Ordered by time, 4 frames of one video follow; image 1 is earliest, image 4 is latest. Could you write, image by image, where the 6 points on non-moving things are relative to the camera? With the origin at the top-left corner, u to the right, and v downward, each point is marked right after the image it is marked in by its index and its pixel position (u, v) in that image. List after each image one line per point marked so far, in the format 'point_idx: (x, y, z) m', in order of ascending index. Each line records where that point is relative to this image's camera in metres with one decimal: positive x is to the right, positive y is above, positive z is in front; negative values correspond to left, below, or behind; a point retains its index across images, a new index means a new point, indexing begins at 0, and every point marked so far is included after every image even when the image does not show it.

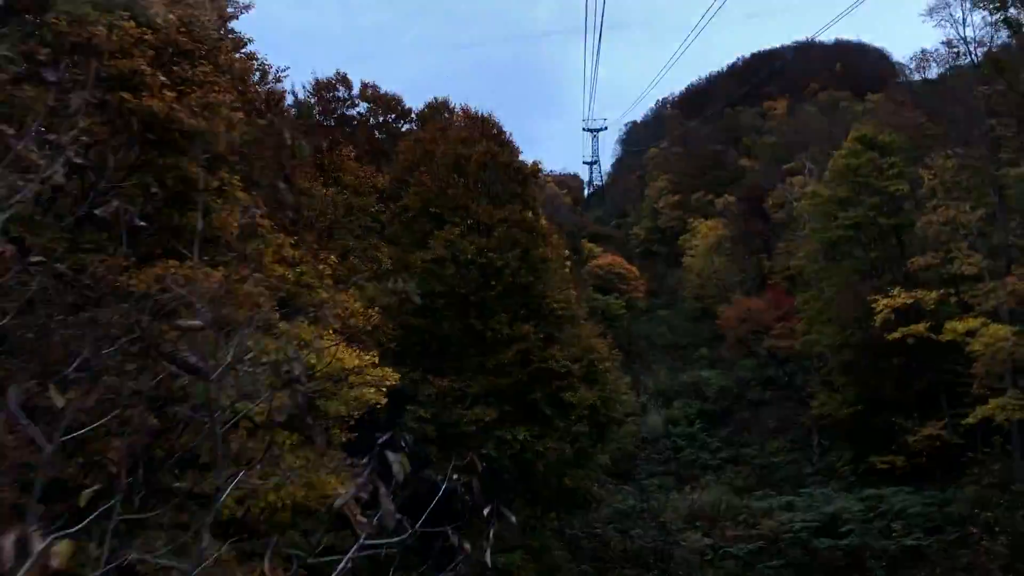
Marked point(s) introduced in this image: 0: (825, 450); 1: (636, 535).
0: (+6.1, -3.1, +16.9) m
1: (+1.7, -3.3, +11.6) m
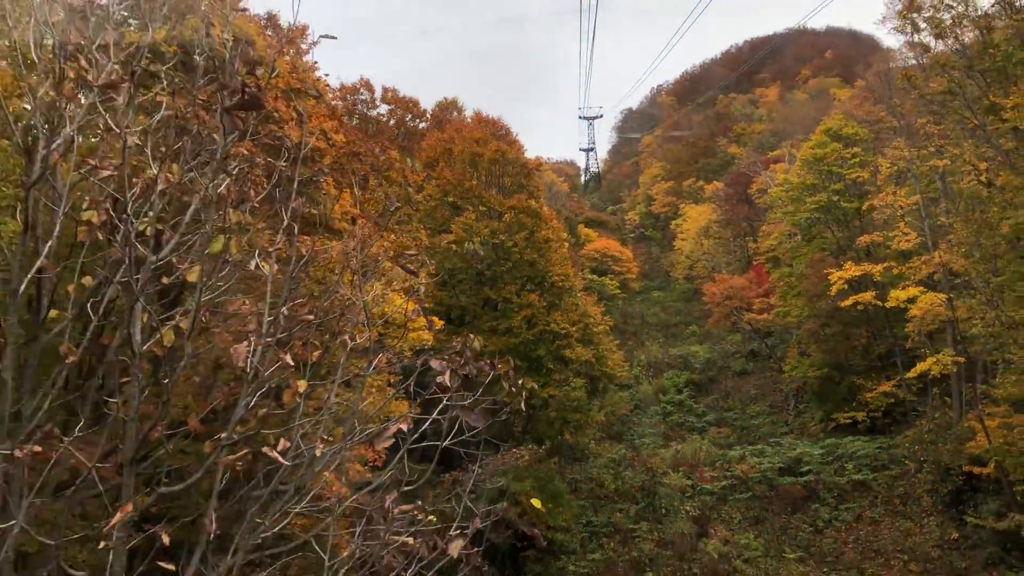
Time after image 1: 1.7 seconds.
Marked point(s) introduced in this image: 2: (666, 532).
0: (+6.2, -2.6, +18.8) m
1: (+1.8, -2.9, +13.5) m
2: (+2.0, -3.2, +11.5) m
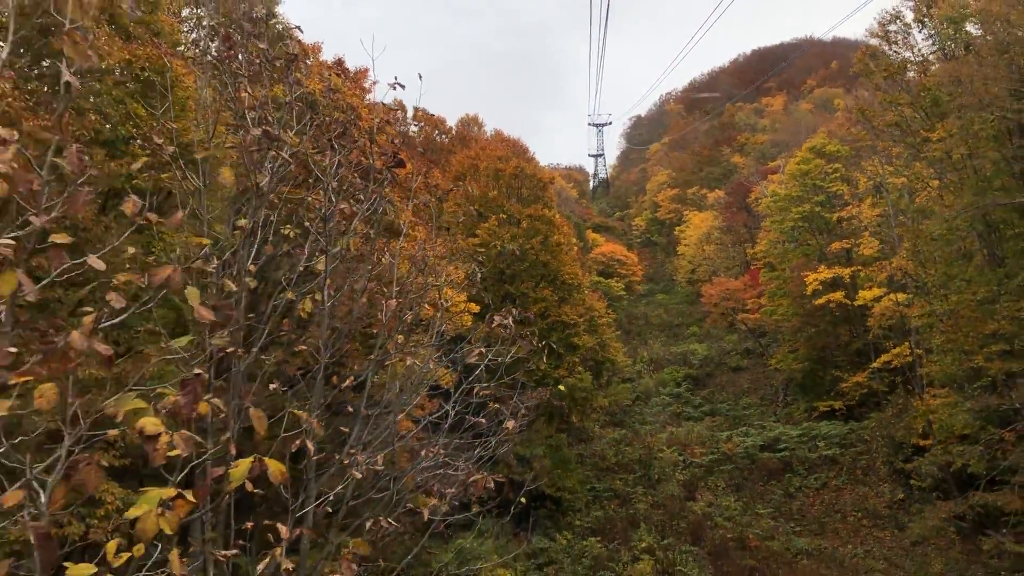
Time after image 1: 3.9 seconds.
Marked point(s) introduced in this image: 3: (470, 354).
0: (+6.5, -2.7, +20.6) m
1: (+2.0, -2.9, +15.4) m
2: (+2.3, -3.2, +13.4) m
3: (-0.3, -0.4, +5.9) m
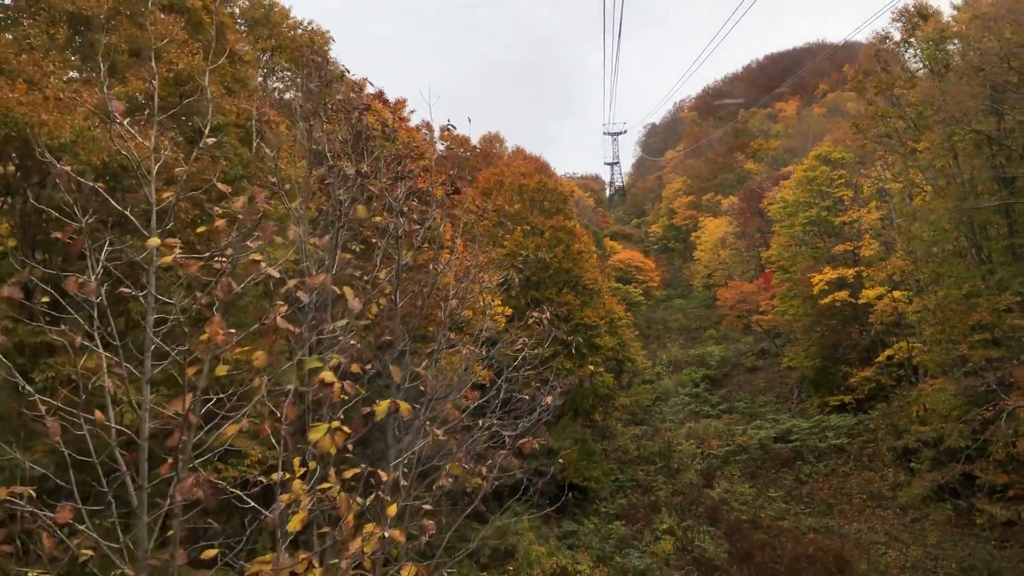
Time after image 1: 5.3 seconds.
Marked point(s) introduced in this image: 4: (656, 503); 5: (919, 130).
0: (+7.1, -2.7, +21.5) m
1: (+2.5, -3.0, +16.4) m
2: (+2.7, -3.2, +14.4) m
3: (0.0, -0.5, +7.0) m
4: (+2.2, -3.3, +13.6) m
5: (+5.7, +2.2, +12.1) m
